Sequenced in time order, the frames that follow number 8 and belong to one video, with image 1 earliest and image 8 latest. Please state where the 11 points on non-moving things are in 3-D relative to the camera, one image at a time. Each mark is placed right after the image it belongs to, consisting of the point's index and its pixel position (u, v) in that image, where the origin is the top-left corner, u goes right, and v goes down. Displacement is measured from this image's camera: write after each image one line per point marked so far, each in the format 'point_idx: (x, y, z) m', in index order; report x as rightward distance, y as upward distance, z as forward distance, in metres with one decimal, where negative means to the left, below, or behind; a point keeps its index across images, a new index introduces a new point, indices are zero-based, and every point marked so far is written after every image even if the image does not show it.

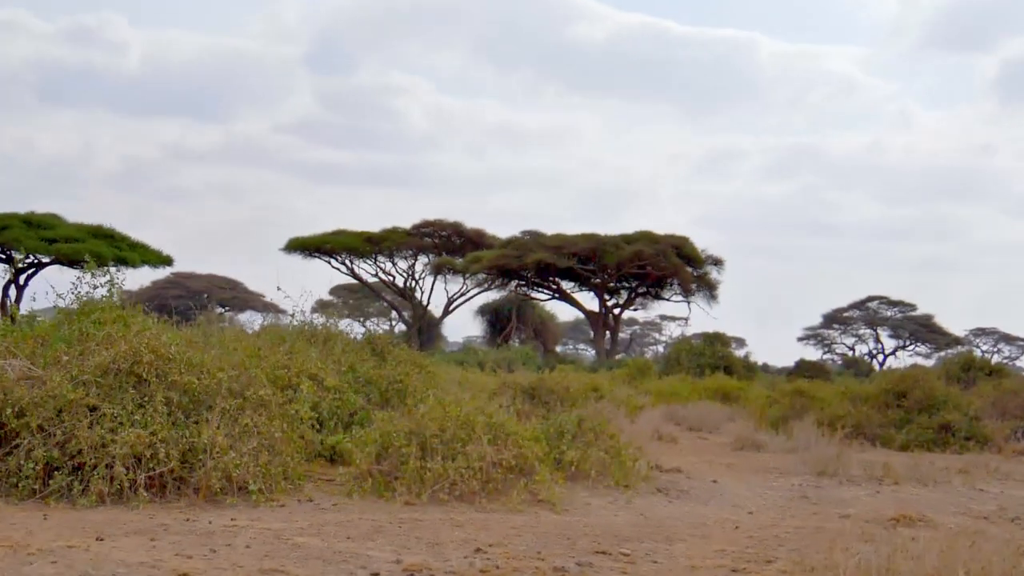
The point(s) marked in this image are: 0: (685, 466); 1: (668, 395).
0: (+1.5, -1.5, +8.9) m
1: (+2.6, -1.9, +17.7) m
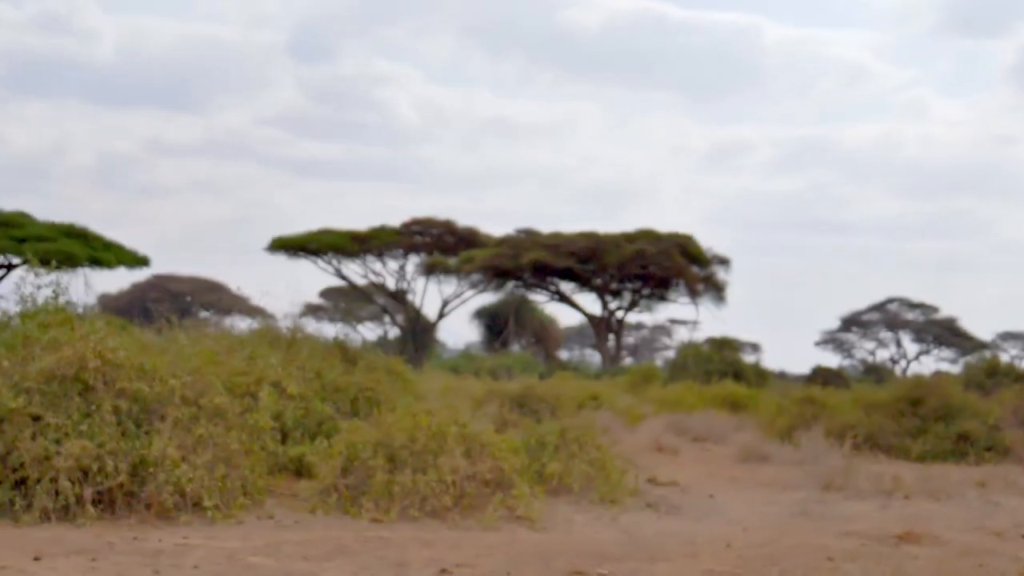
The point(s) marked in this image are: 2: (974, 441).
0: (+1.4, -1.6, +8.5) m
1: (+2.6, -1.9, +17.3) m
2: (+5.4, -1.8, +12.2) m
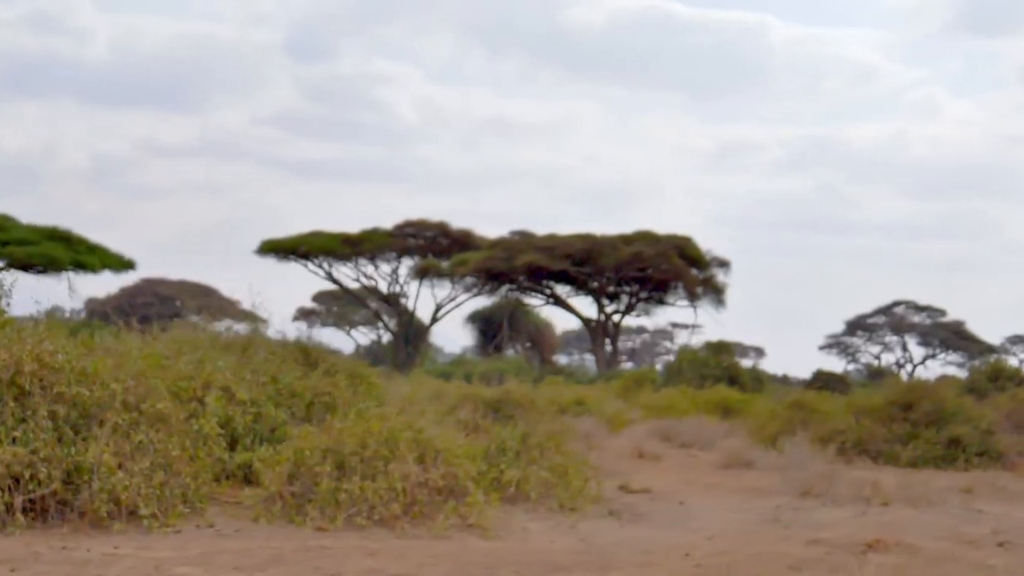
0: (+1.1, -1.6, +8.3) m
1: (+2.4, -2.0, +17.1) m
2: (+5.2, -1.8, +11.9) m
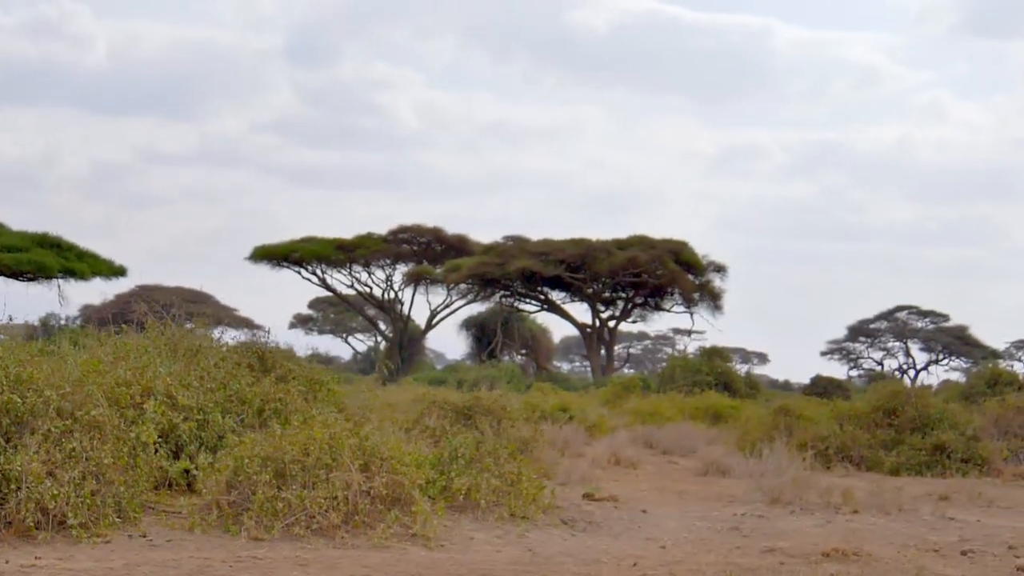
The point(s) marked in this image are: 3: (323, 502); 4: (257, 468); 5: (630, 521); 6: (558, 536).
0: (+0.9, -1.6, +8.1) m
1: (+2.2, -2.1, +17.0) m
2: (+4.9, -1.9, +11.8) m
3: (-0.9, -1.0, +5.1) m
4: (-1.3, -0.9, +5.2) m
5: (+0.7, -1.4, +6.4) m
6: (+0.3, -1.3, +5.6) m
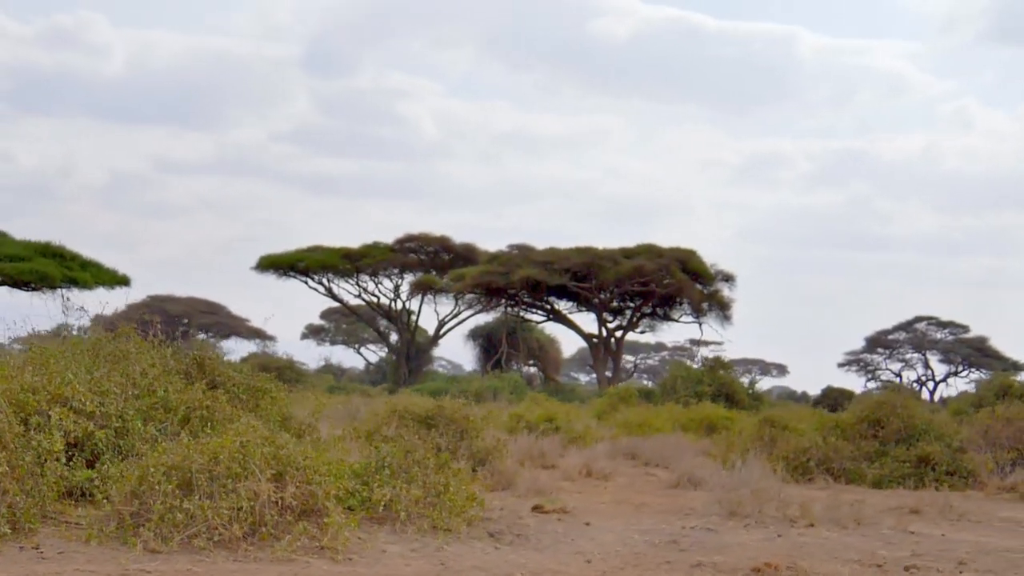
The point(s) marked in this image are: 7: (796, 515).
0: (+0.5, -1.7, +7.9) m
1: (+2.0, -2.2, +16.7) m
2: (+4.6, -1.9, +11.5) m
3: (-1.3, -1.1, +4.9) m
4: (-1.7, -0.9, +5.1) m
5: (+0.3, -1.5, +6.2) m
6: (-0.2, -1.4, +5.4) m
7: (+2.0, -1.6, +7.5) m
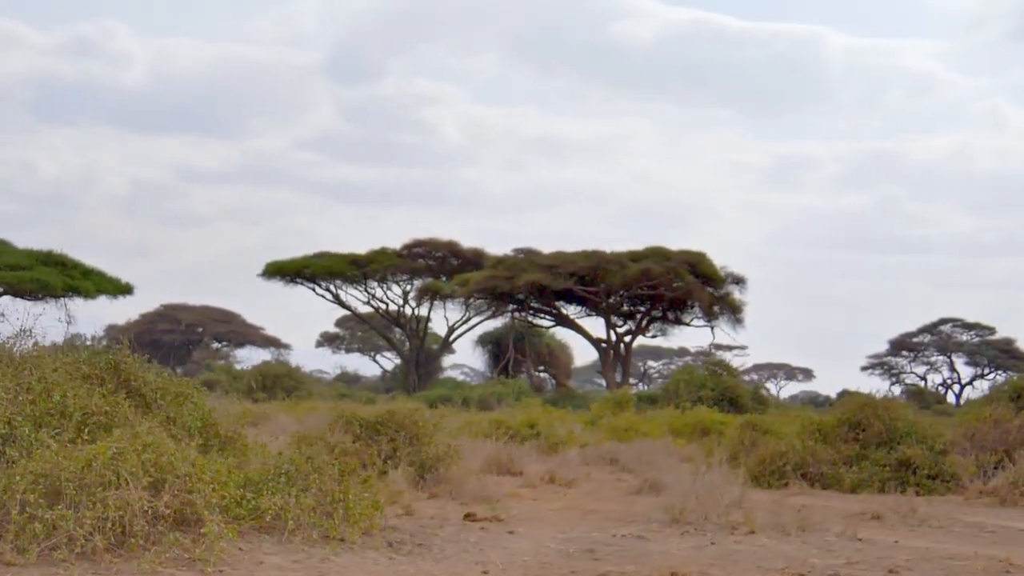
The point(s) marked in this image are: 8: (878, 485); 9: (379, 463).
0: (0.0, -1.7, +7.6) m
1: (+1.7, -2.2, +16.4) m
2: (+4.2, -1.9, +11.1) m
3: (-1.9, -1.1, +4.7) m
4: (-2.2, -0.9, +4.8) m
5: (-0.2, -1.4, +5.9) m
6: (-0.7, -1.3, +5.1) m
7: (+1.6, -1.6, +7.2) m
8: (+3.8, -2.1, +10.9) m
9: (-1.1, -1.4, +8.3) m
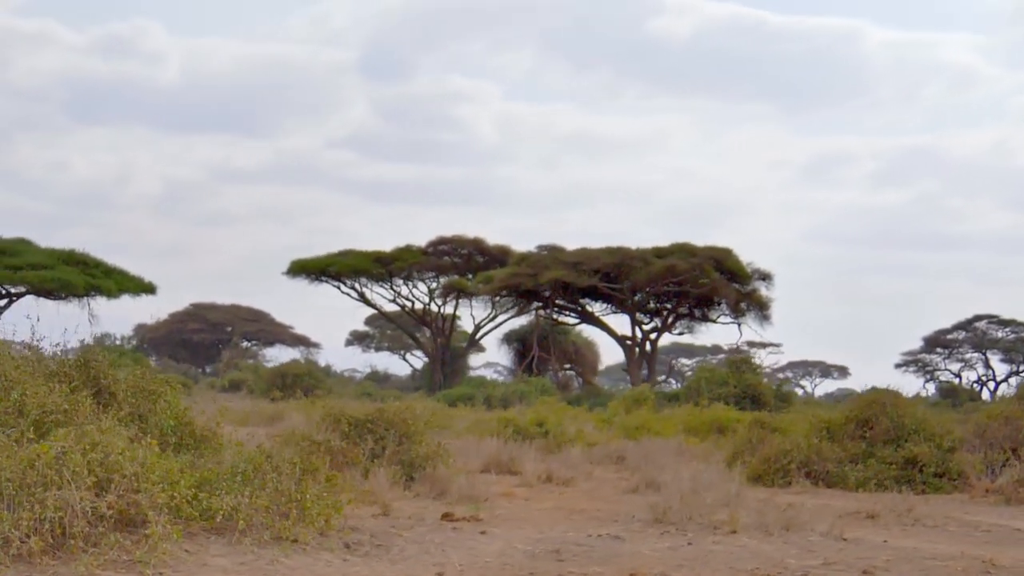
0: (-0.1, -1.6, +7.5) m
1: (+1.9, -2.2, +16.2) m
2: (+4.2, -1.8, +10.8) m
3: (-2.1, -1.0, +4.6) m
4: (-2.5, -0.9, +4.8) m
5: (-0.4, -1.4, +5.8) m
6: (-0.9, -1.3, +5.0) m
7: (+1.4, -1.6, +7.0) m
8: (+3.8, -2.0, +10.7) m
9: (-1.2, -1.4, +8.2) m
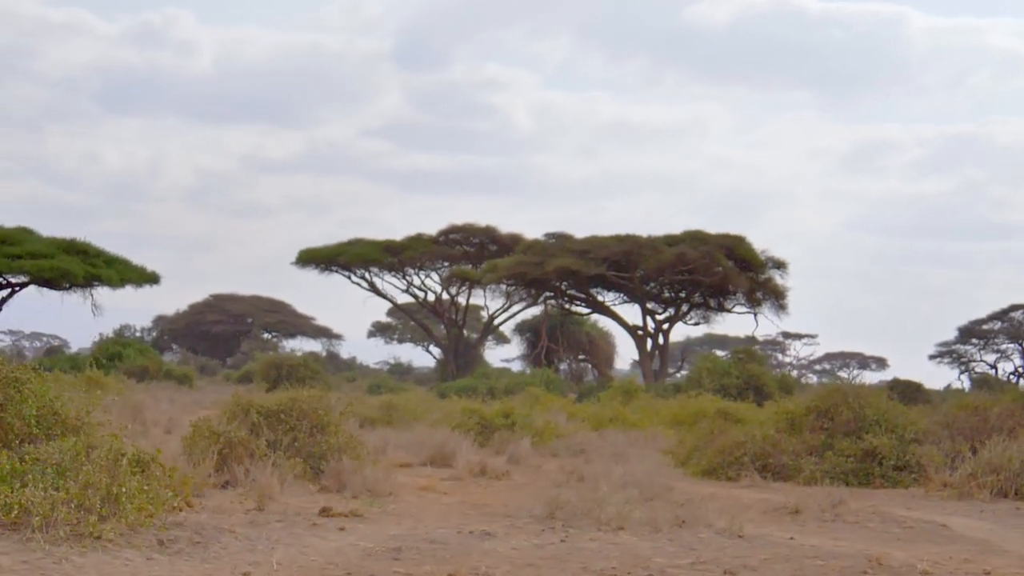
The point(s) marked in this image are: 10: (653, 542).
0: (-0.8, -1.5, +7.1) m
1: (+1.5, -2.0, +15.7) m
2: (+3.6, -1.7, +10.3) m
3: (-3.0, -0.9, +4.3) m
4: (-3.3, -0.8, +4.5) m
5: (-1.2, -1.3, +5.4) m
6: (-1.8, -1.2, +4.7) m
7: (+0.6, -1.4, +6.6) m
8: (+3.2, -1.8, +10.1) m
9: (-1.9, -1.2, +7.9) m
10: (+0.8, -1.4, +5.9) m
